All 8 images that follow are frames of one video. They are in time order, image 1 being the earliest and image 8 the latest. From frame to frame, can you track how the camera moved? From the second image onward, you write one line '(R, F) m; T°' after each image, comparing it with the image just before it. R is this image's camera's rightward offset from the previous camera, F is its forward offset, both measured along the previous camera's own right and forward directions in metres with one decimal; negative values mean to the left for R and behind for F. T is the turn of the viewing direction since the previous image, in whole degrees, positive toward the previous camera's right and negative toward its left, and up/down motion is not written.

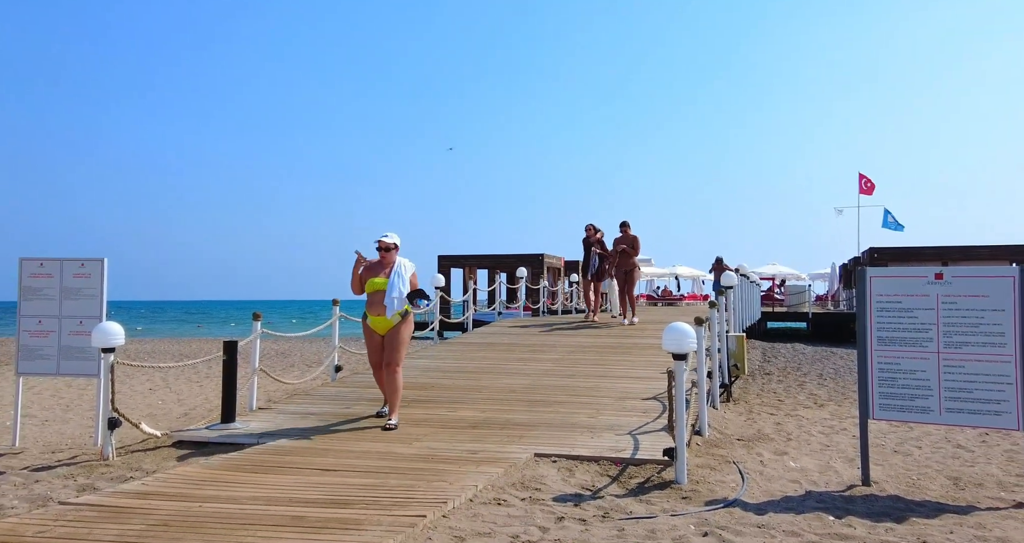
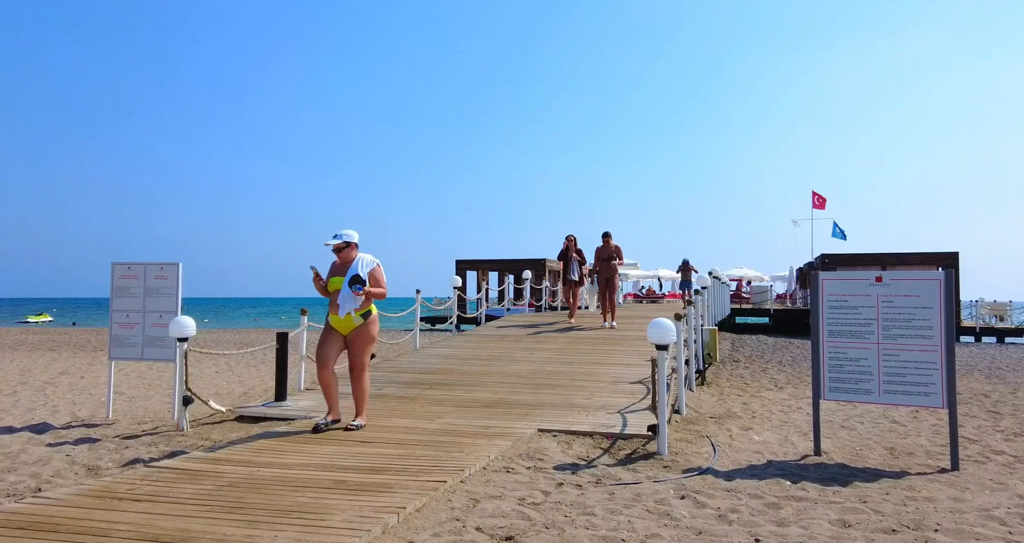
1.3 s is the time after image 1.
(-0.2, -0.7) m; +1°
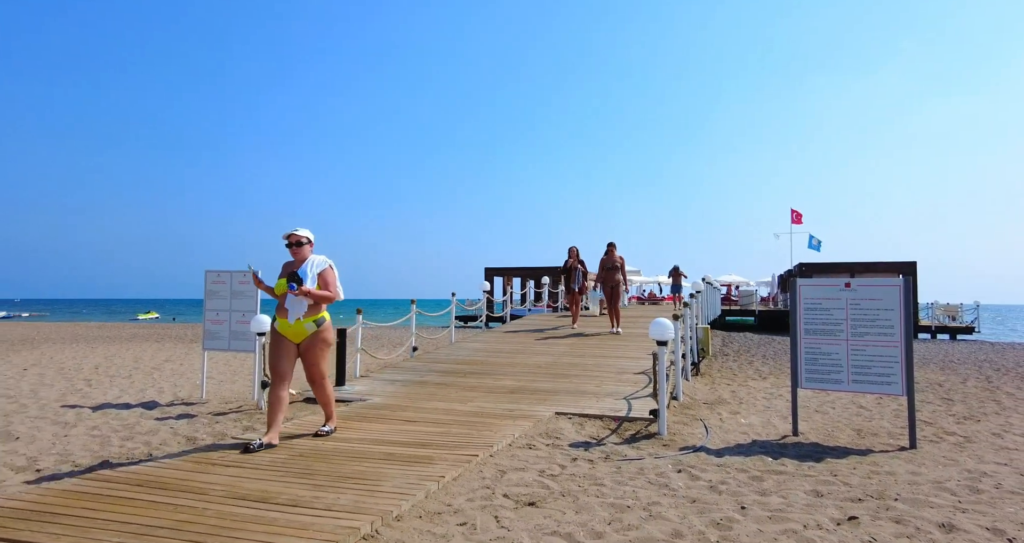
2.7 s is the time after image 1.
(-0.2, -0.8) m; 0°
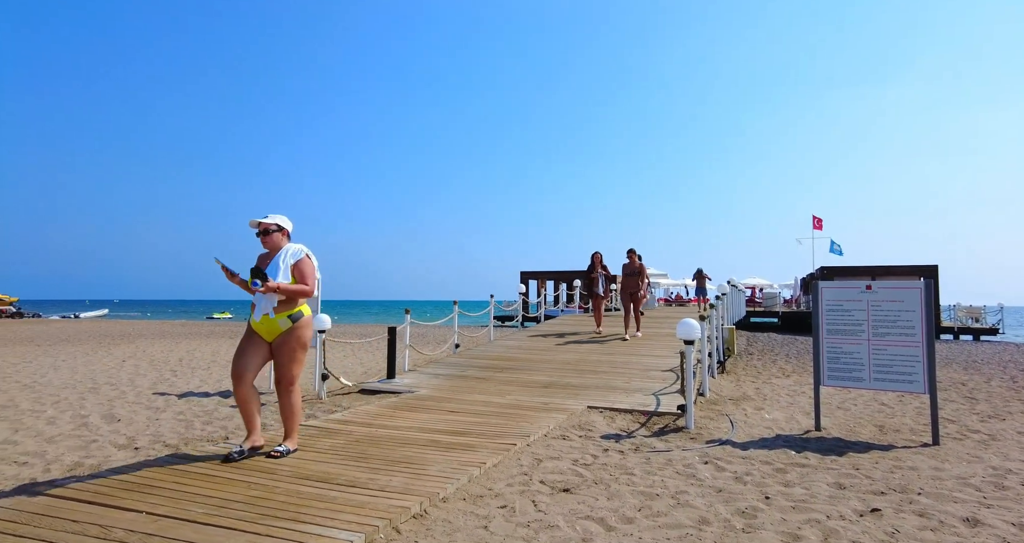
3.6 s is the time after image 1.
(+0.1, -0.5) m; -4°
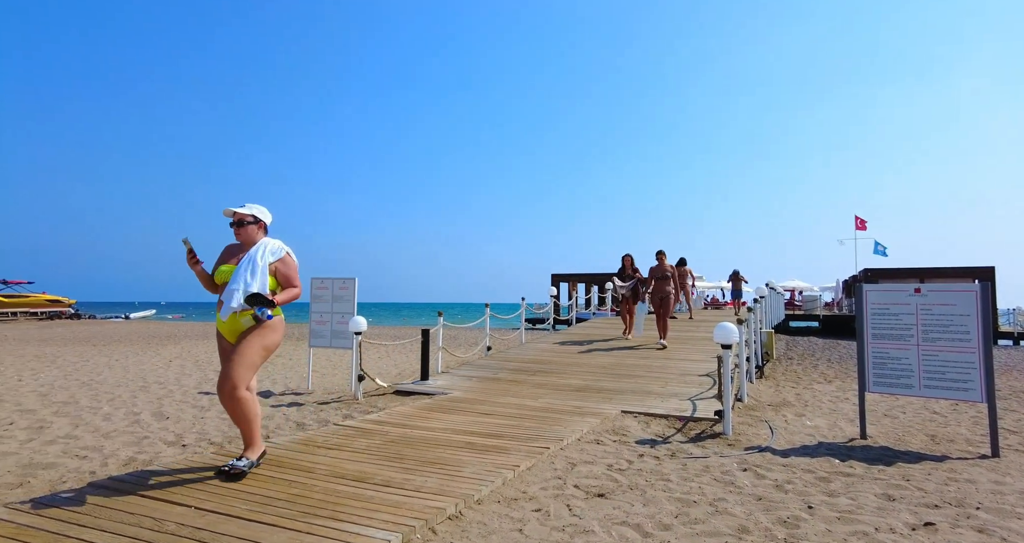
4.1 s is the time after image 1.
(+0.2, 0.0) m; -5°
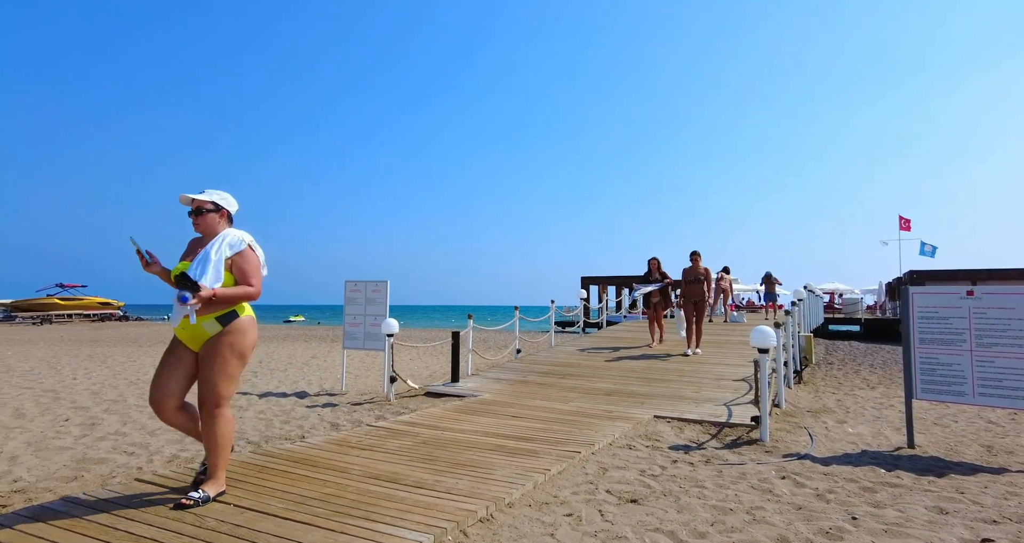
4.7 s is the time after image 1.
(+0.2, 0.0) m; -4°
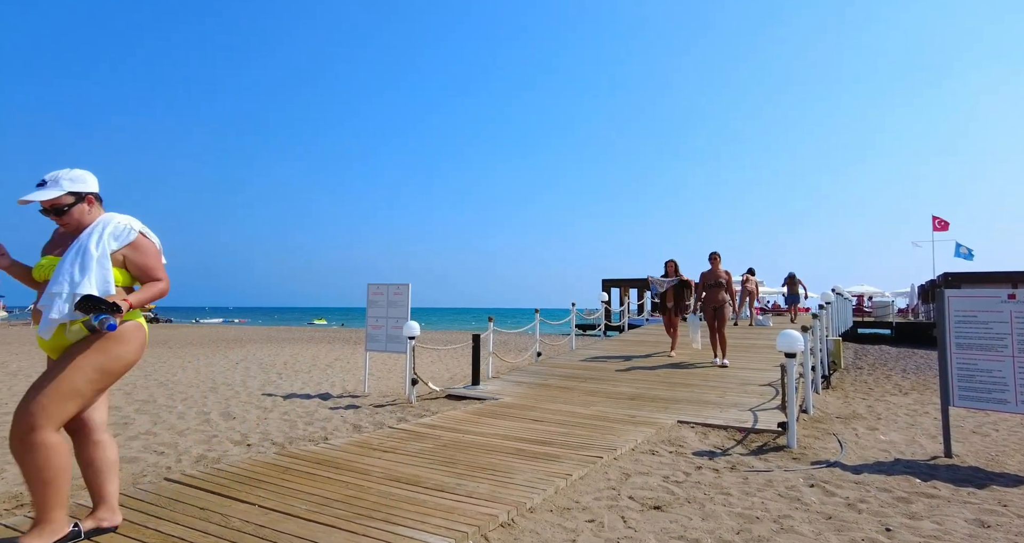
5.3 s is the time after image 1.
(+0.1, 0.0) m; -3°
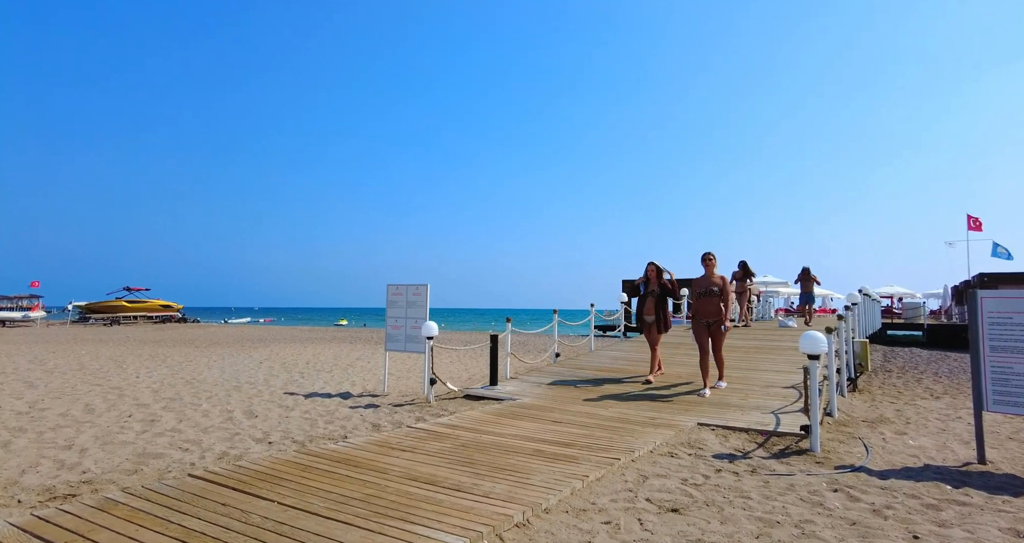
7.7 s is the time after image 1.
(+0.1, 0.0) m; -3°
